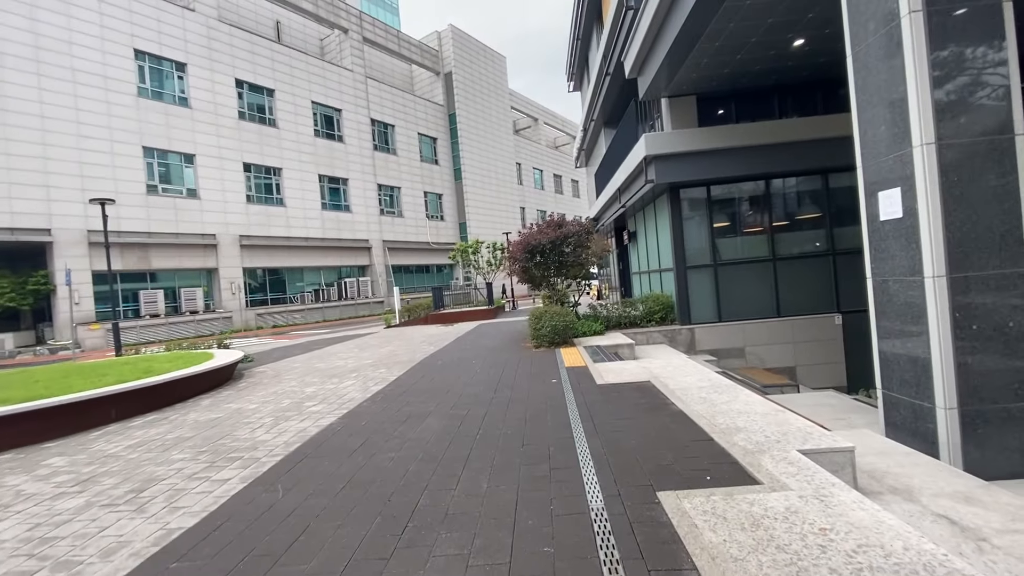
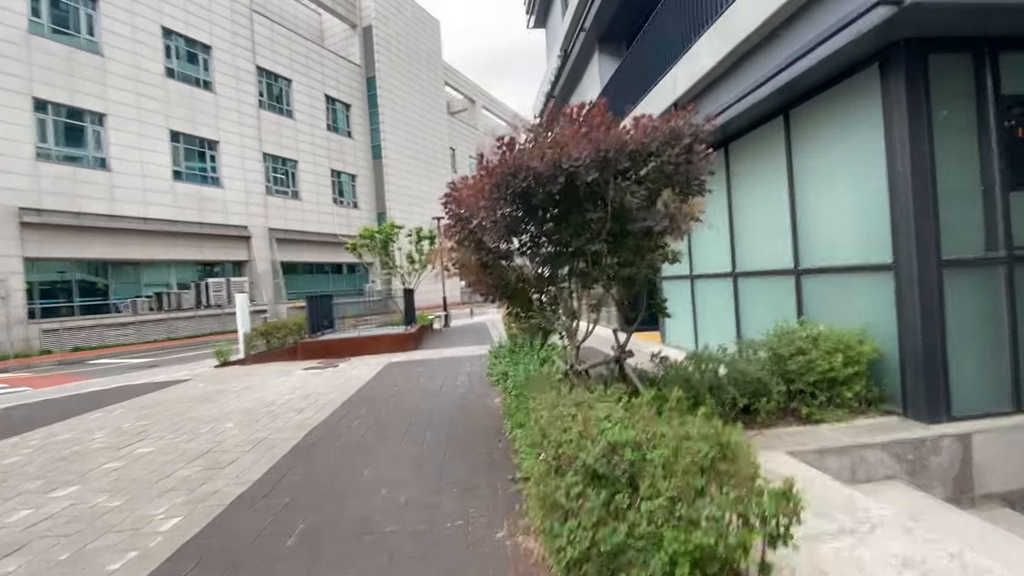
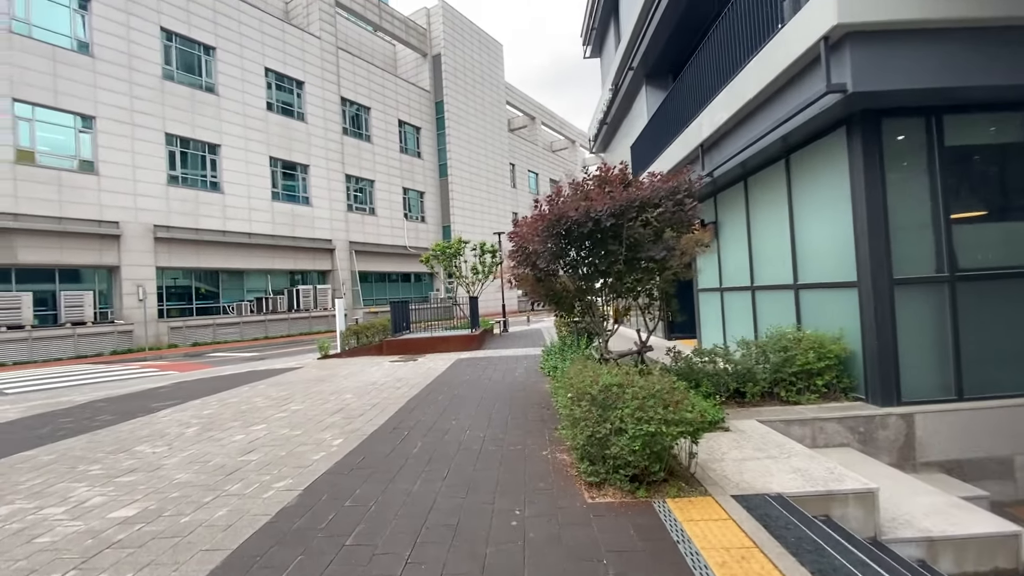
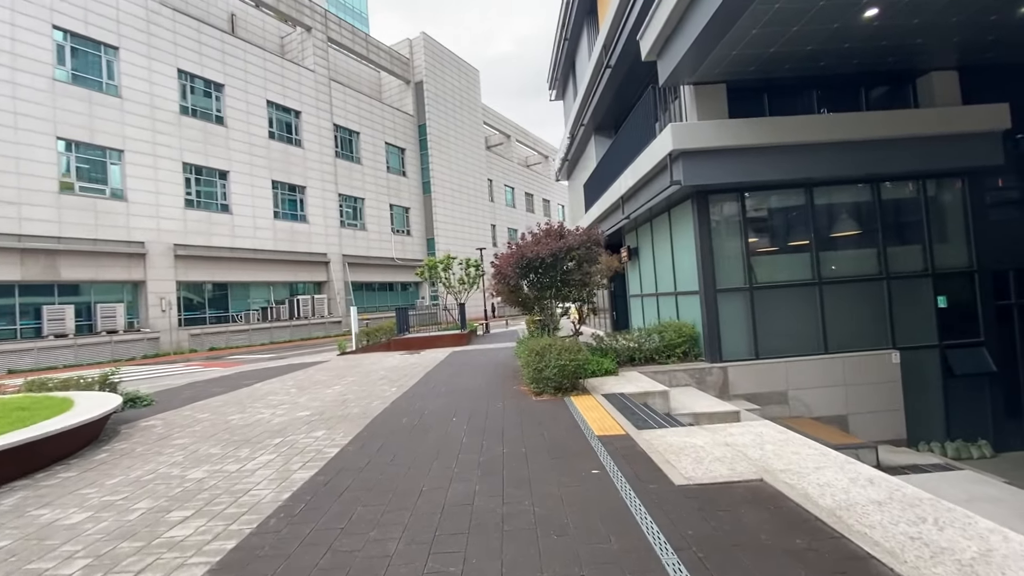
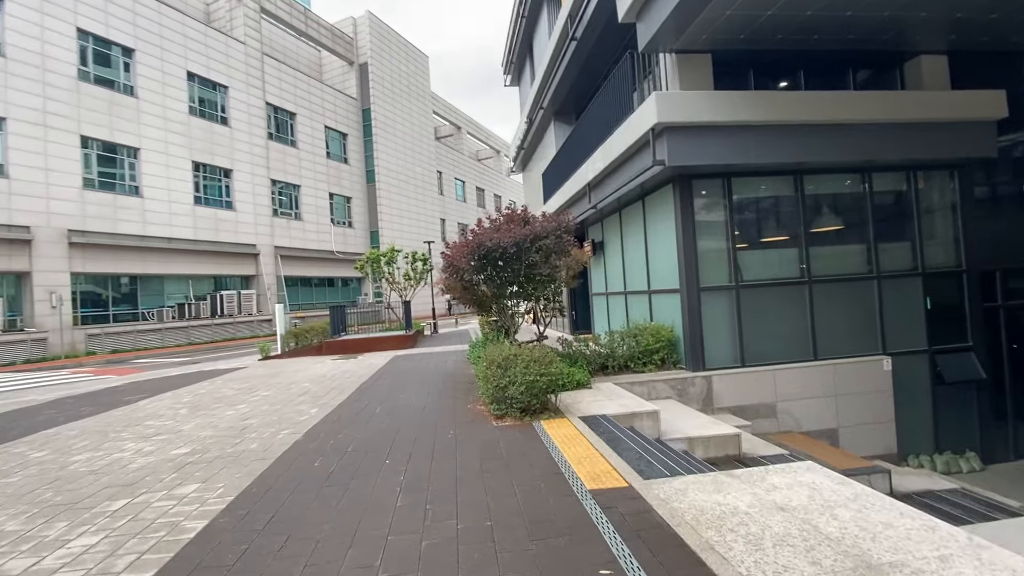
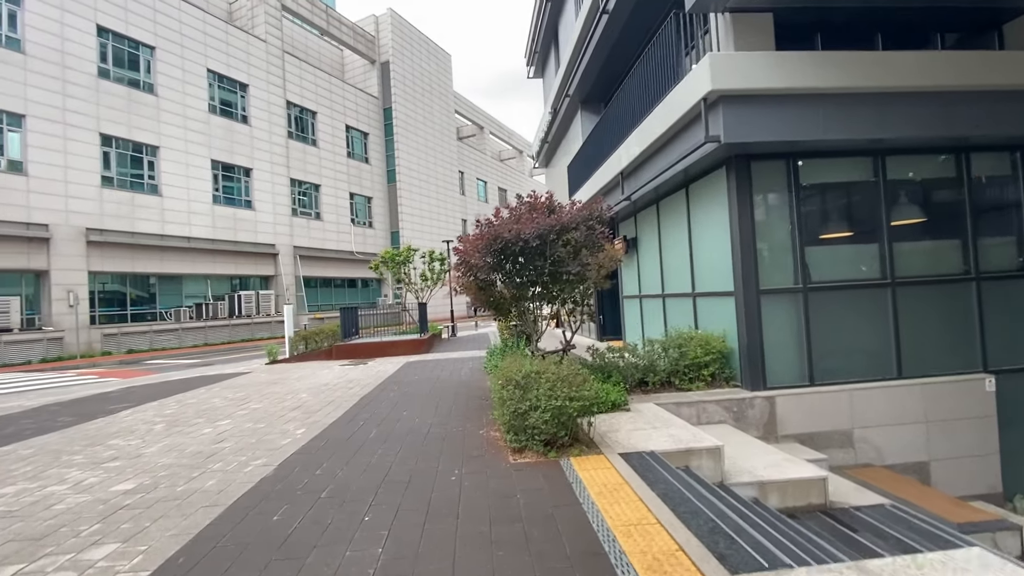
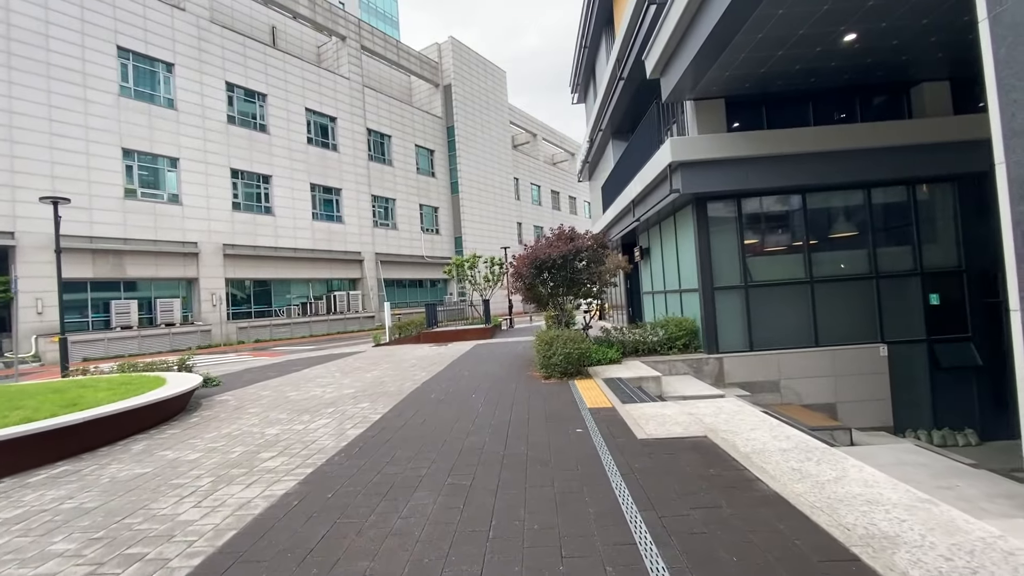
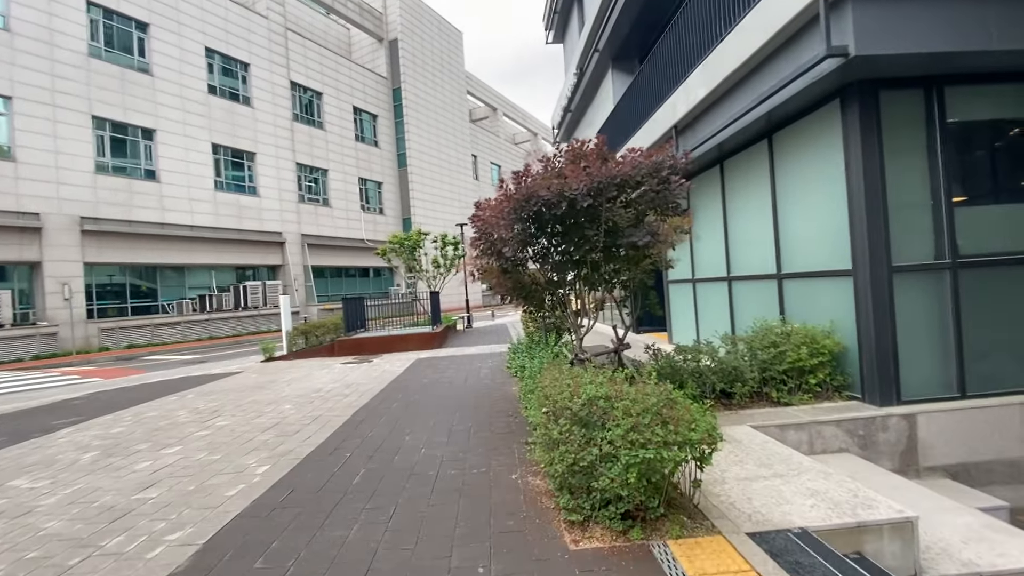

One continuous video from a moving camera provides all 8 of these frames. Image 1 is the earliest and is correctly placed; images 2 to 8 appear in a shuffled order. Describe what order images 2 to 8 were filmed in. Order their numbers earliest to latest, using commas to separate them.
7, 4, 5, 6, 3, 8, 2
